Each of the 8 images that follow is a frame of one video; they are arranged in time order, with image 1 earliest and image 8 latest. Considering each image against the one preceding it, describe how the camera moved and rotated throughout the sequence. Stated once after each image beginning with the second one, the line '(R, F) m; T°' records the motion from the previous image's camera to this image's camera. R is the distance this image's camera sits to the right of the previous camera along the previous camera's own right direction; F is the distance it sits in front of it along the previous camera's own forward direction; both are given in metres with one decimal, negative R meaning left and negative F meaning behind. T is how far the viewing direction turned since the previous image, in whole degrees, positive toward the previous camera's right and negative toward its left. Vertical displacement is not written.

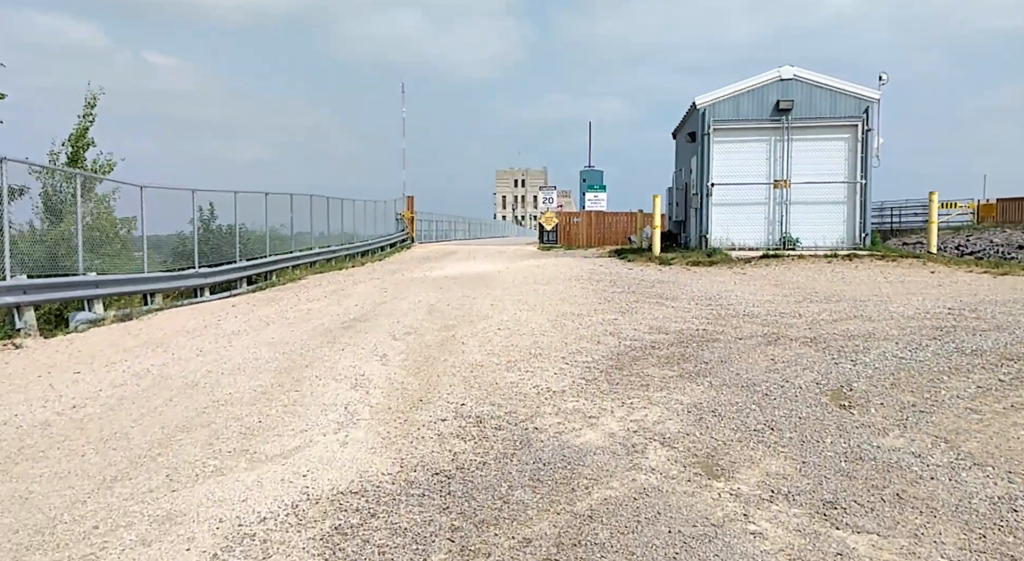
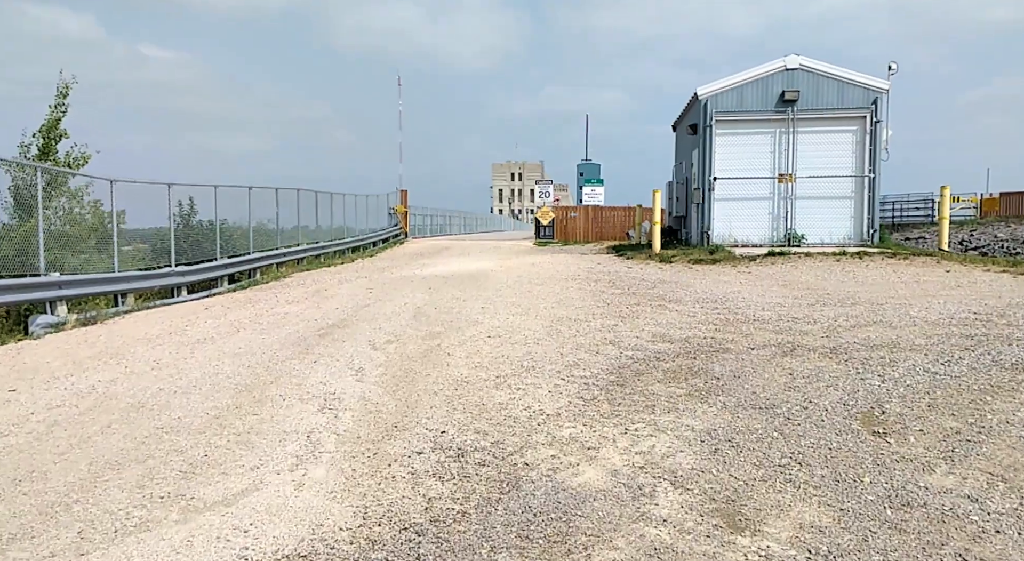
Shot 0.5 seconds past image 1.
(+0.1, +0.7) m; 0°
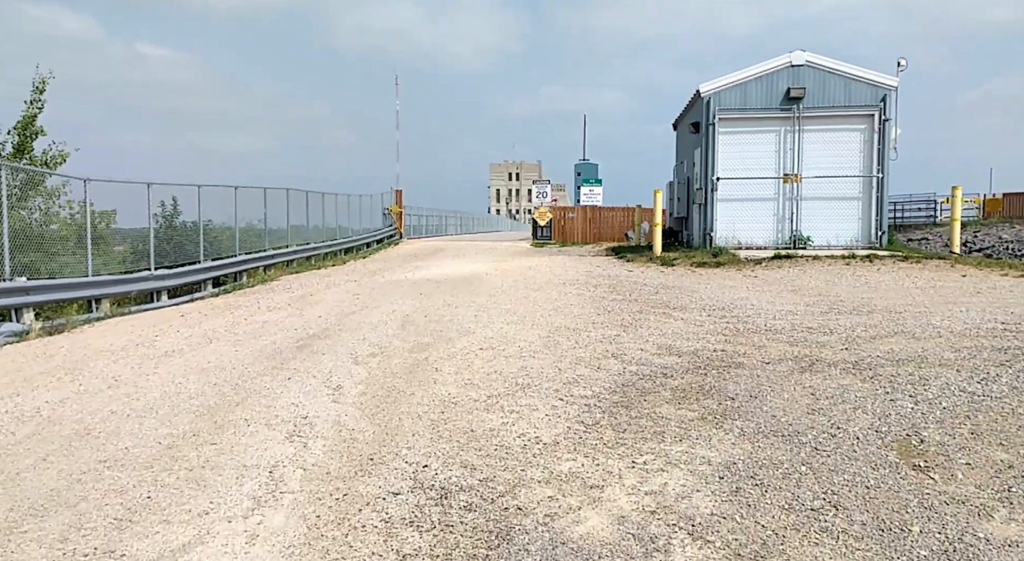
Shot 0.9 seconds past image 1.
(0.0, +0.6) m; 0°
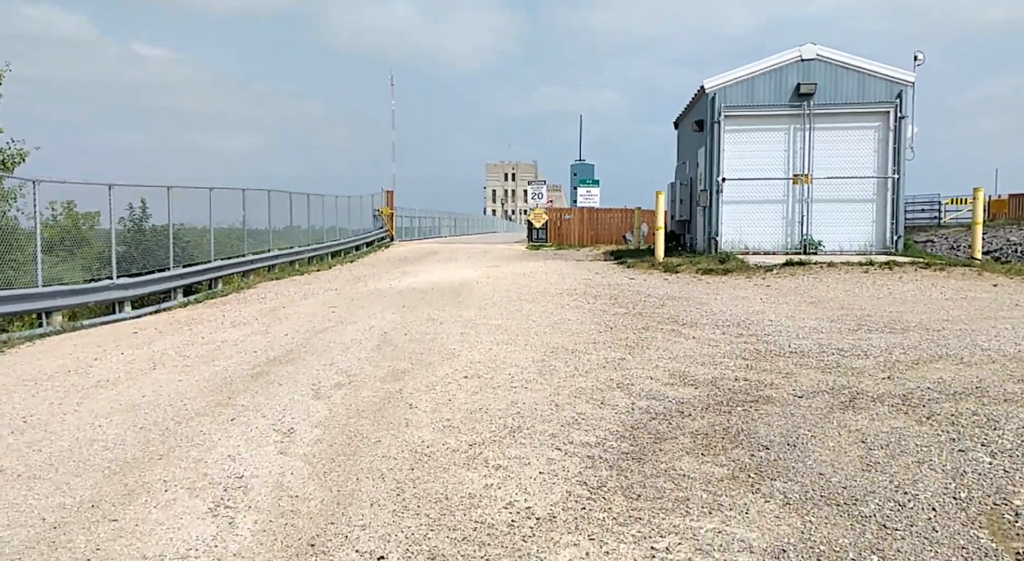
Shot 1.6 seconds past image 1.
(+0.1, +1.0) m; 0°
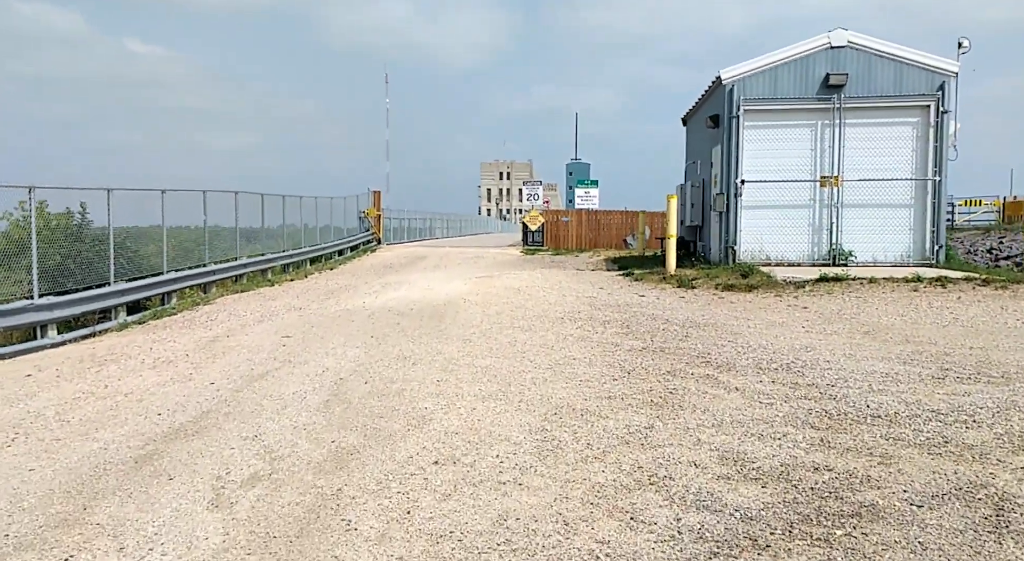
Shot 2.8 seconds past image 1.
(0.0, +1.8) m; 0°
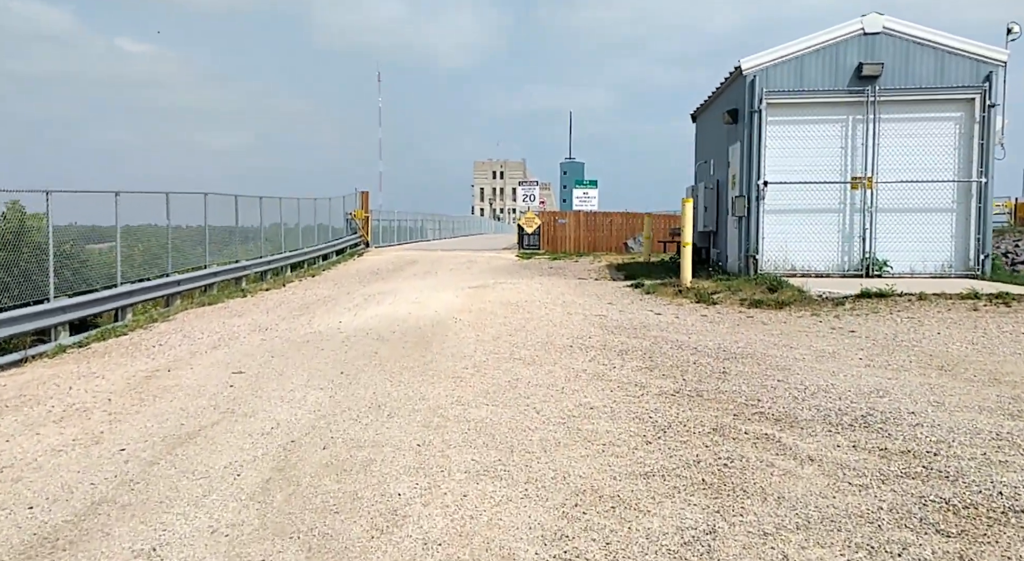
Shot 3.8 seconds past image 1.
(-0.1, +1.5) m; +1°
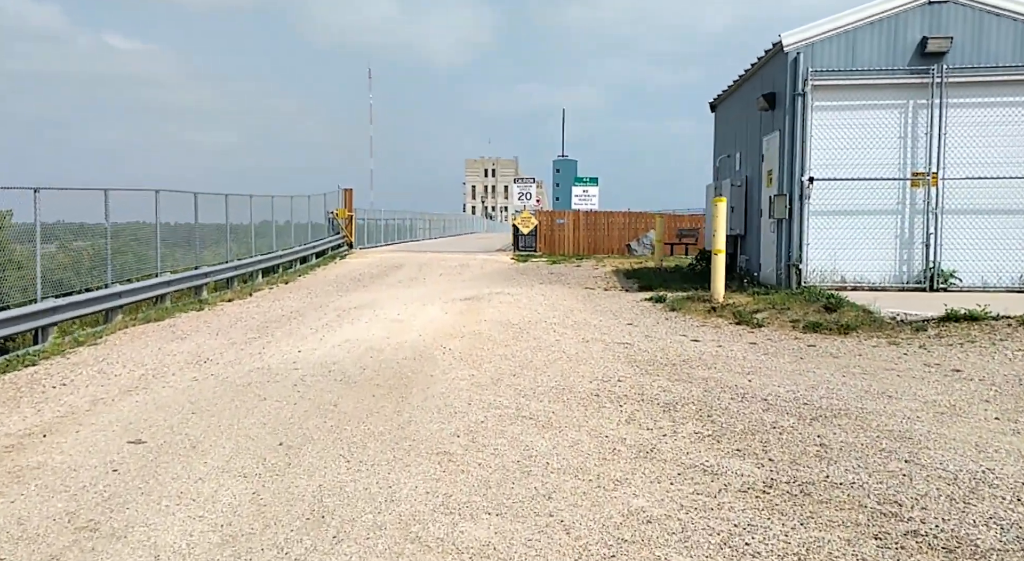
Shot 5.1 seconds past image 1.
(-0.1, +2.0) m; +1°
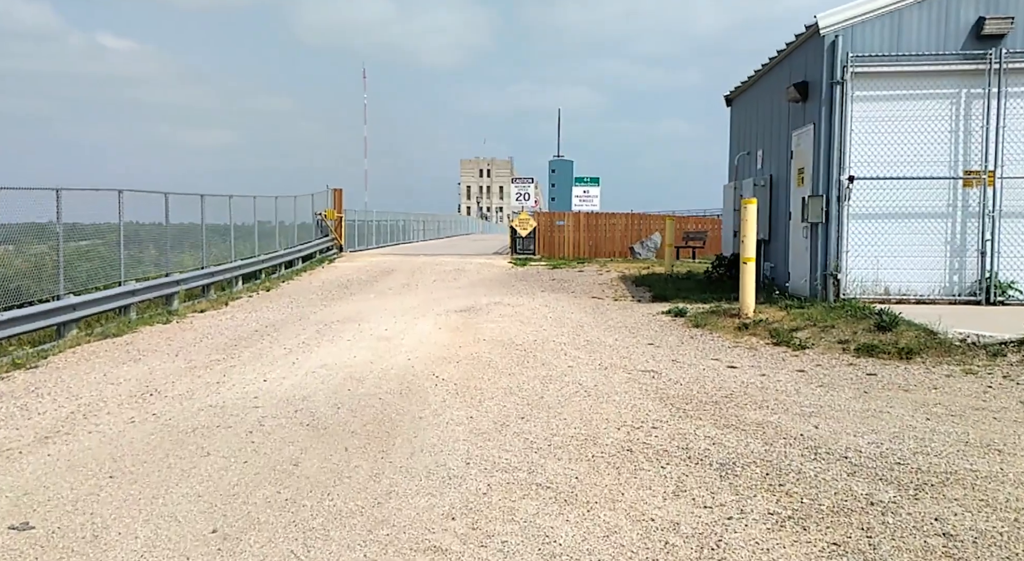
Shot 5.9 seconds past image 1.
(-0.1, +1.3) m; 0°
